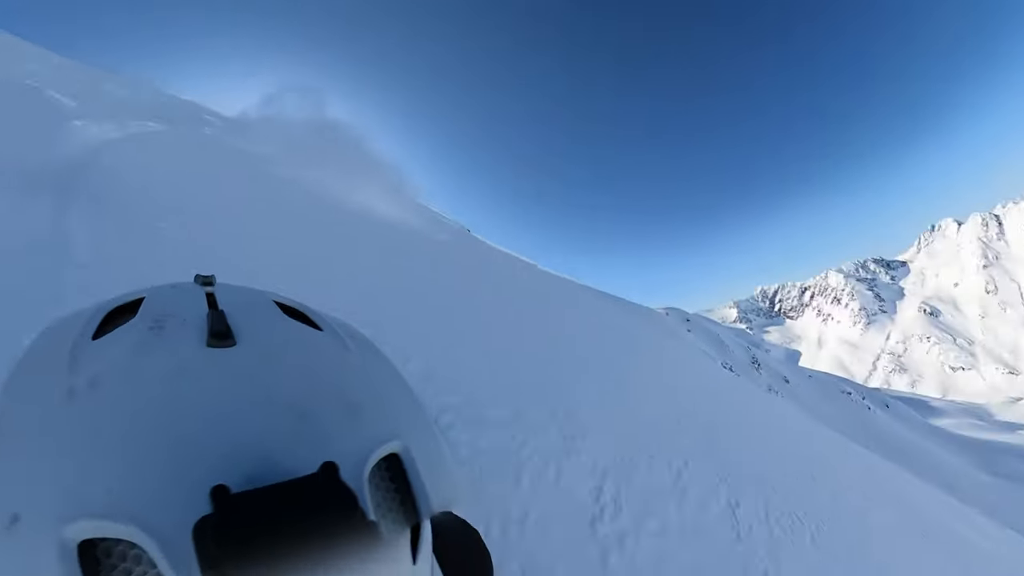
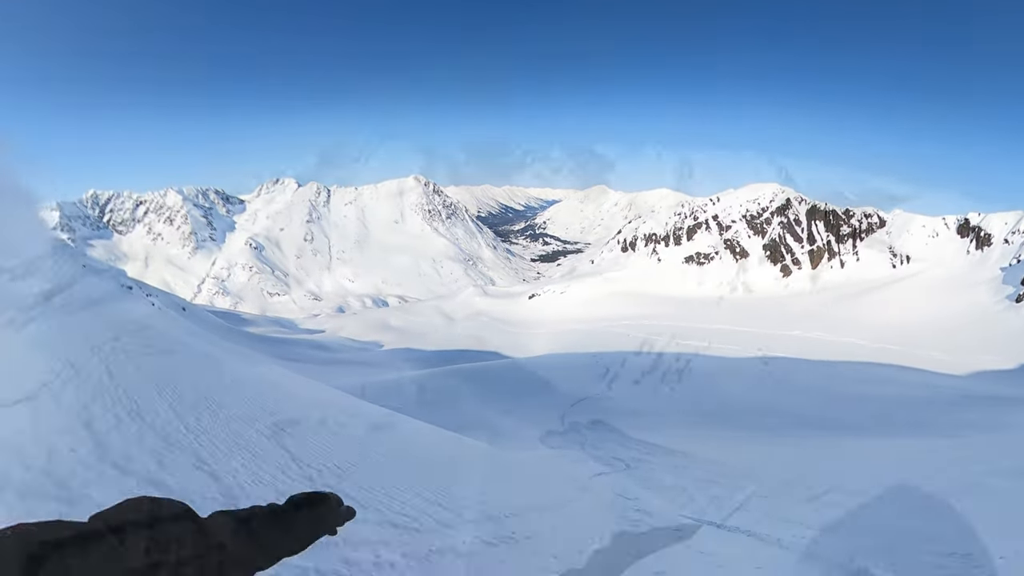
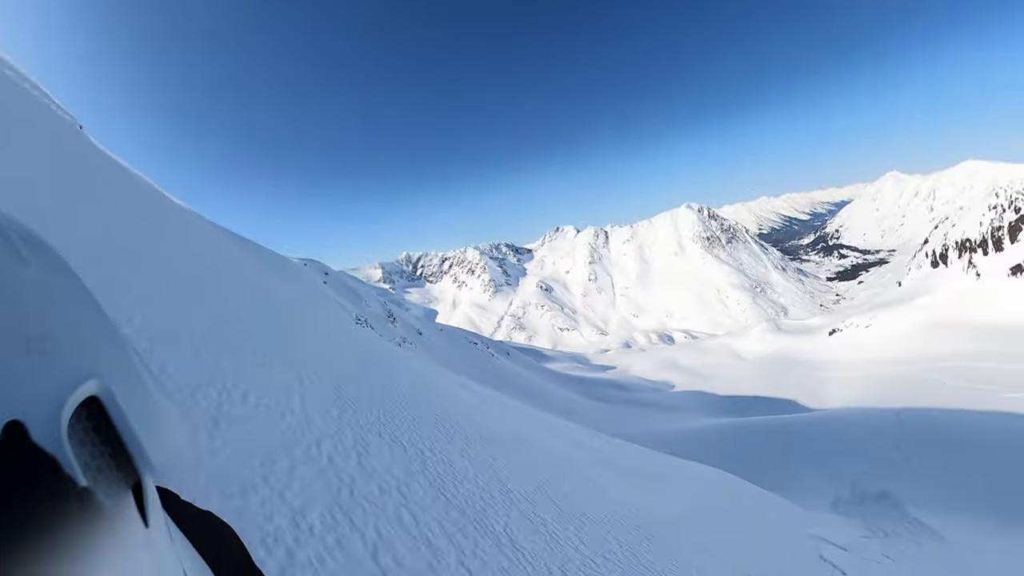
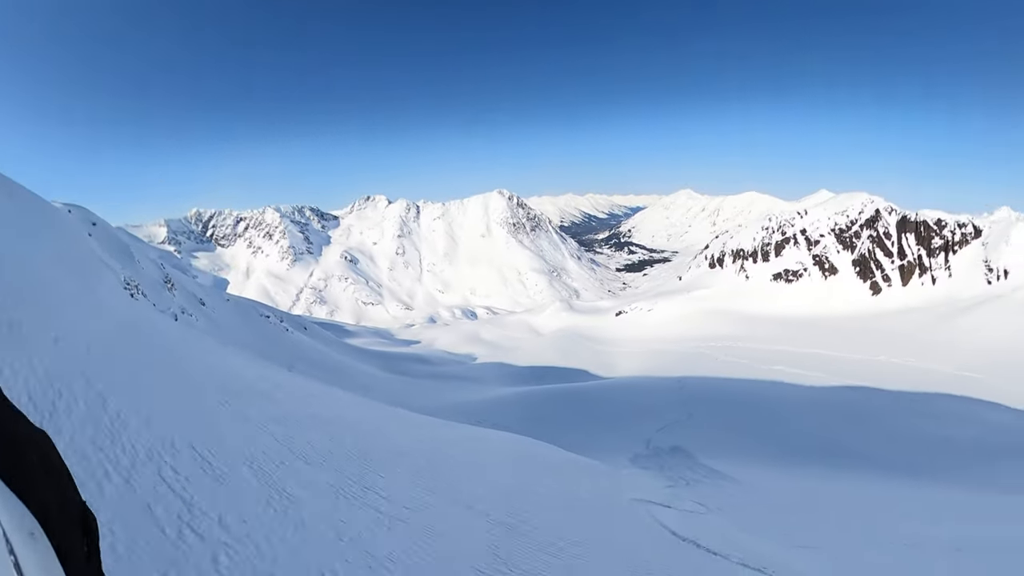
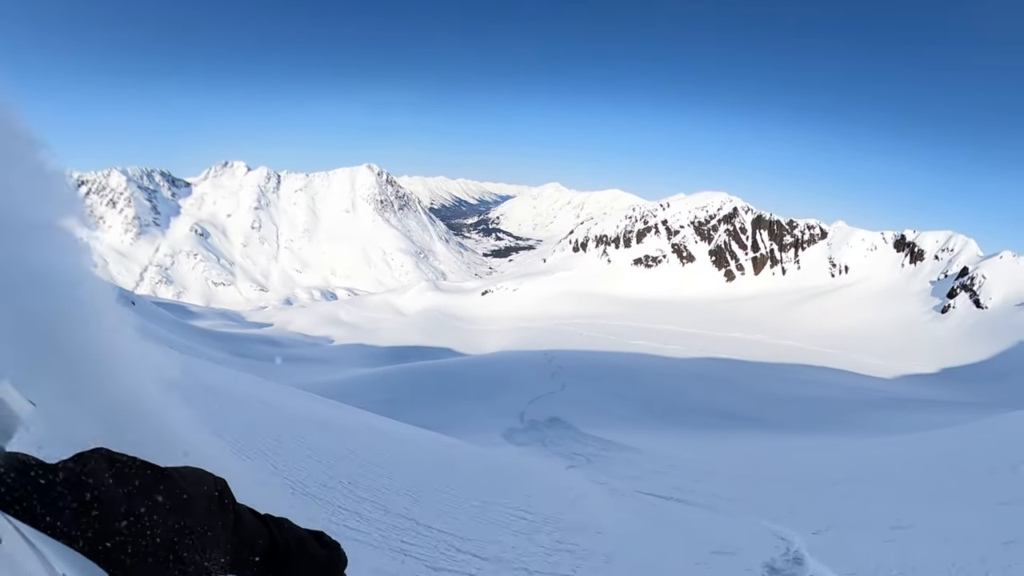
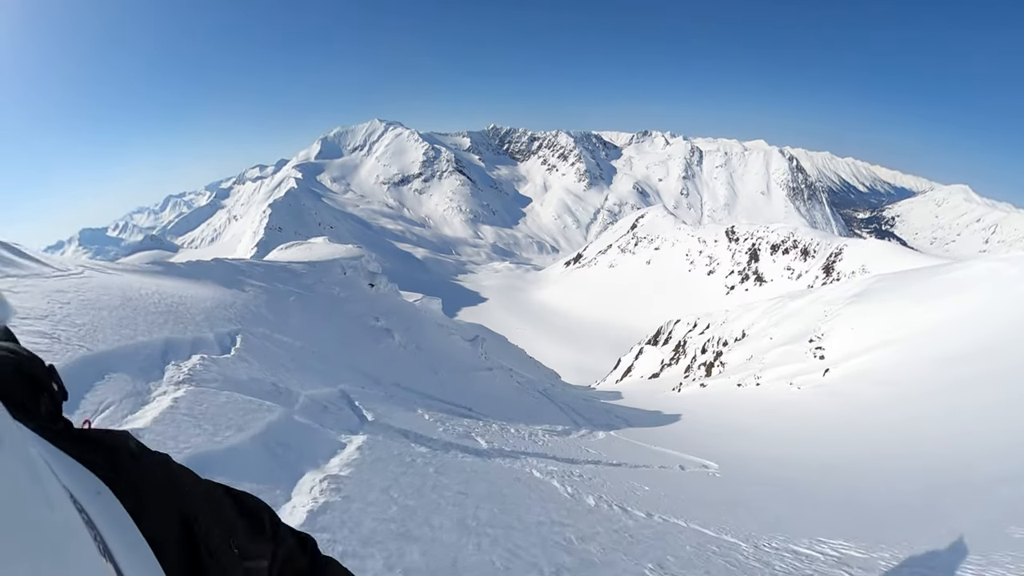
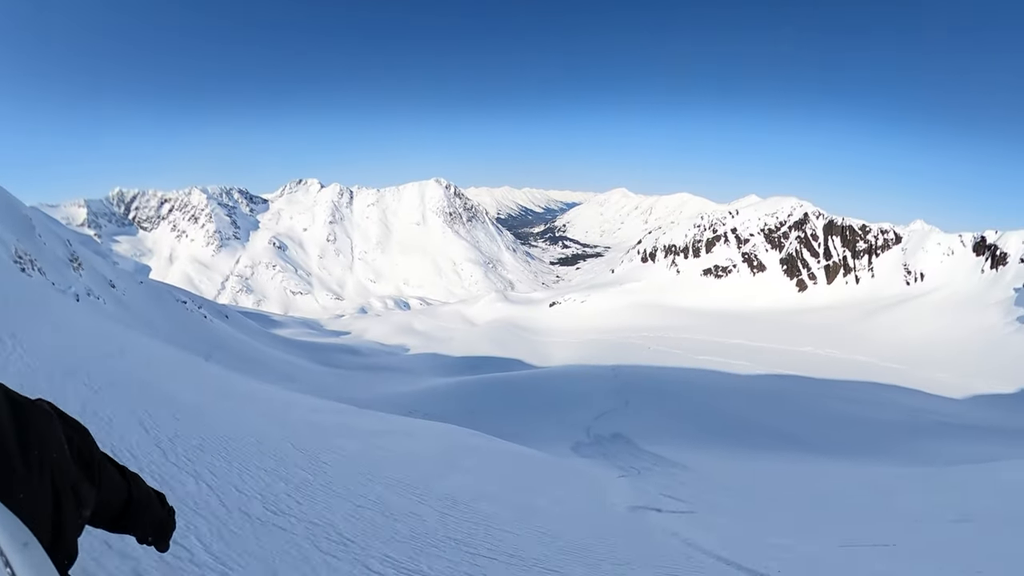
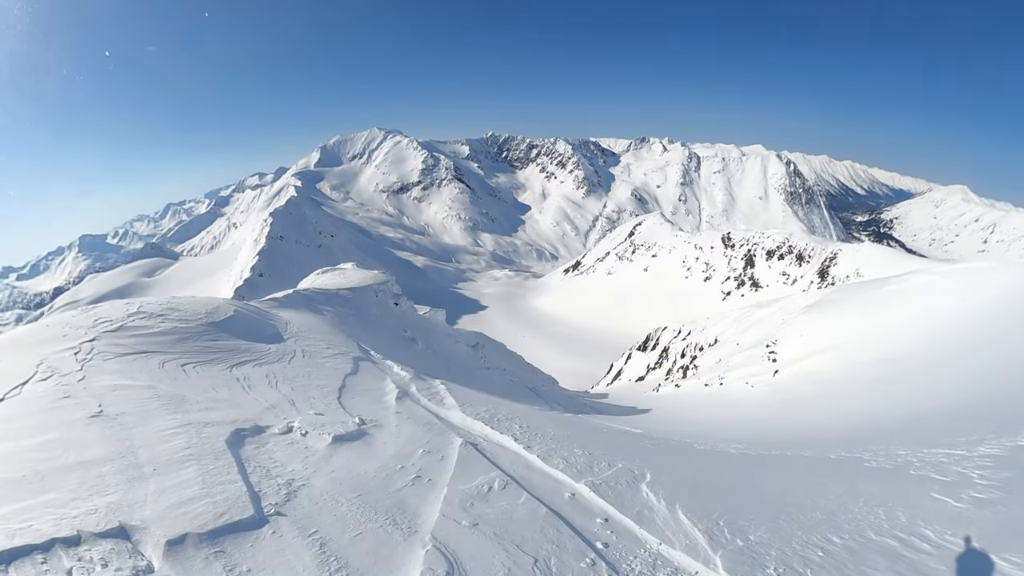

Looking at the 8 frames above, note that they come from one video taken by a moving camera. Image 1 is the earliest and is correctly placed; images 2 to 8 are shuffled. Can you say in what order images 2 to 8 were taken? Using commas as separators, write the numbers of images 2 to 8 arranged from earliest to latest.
3, 4, 7, 5, 2, 8, 6
